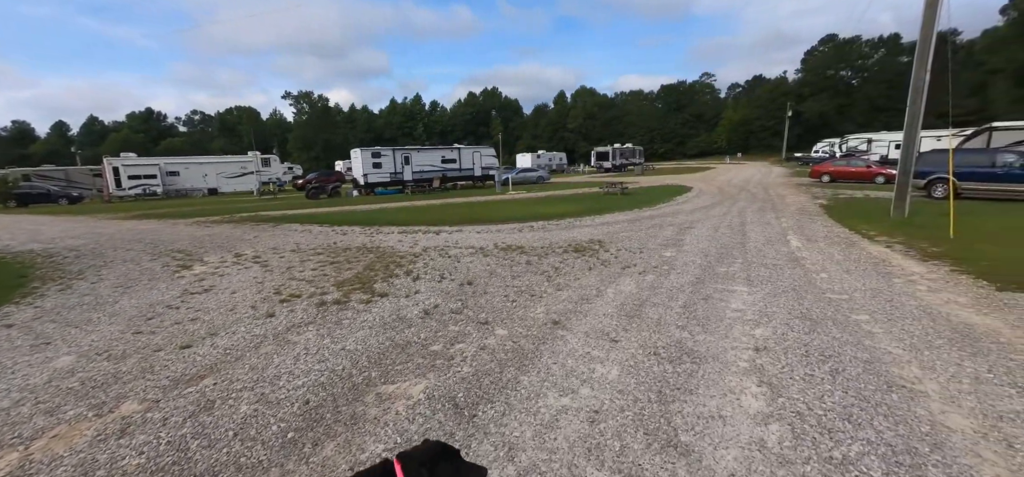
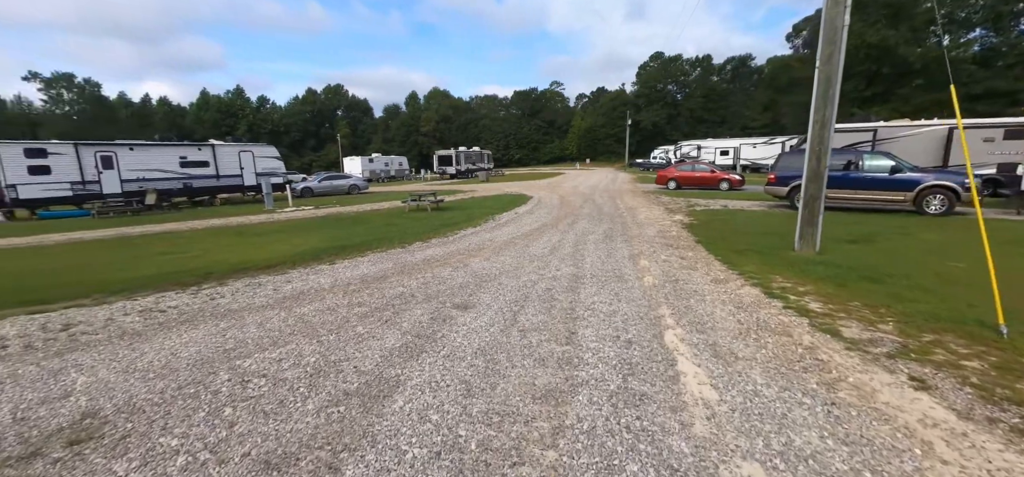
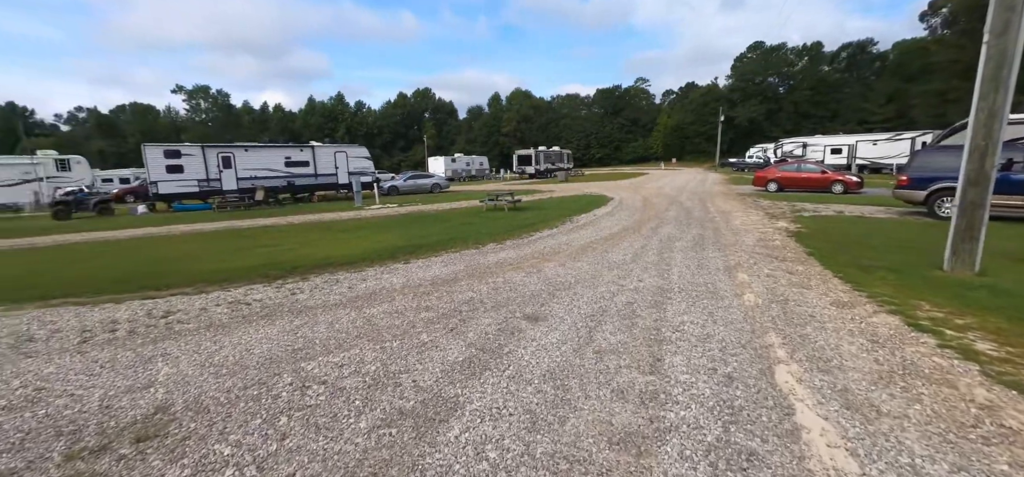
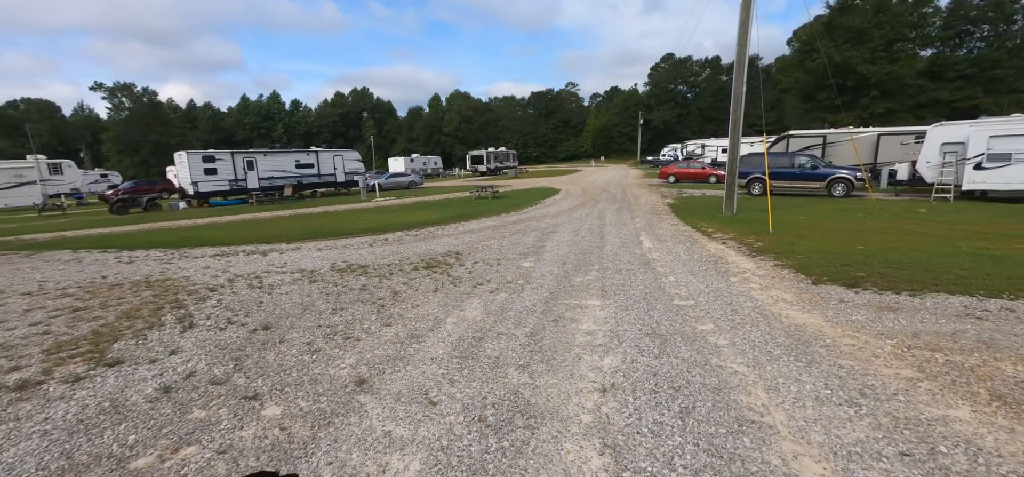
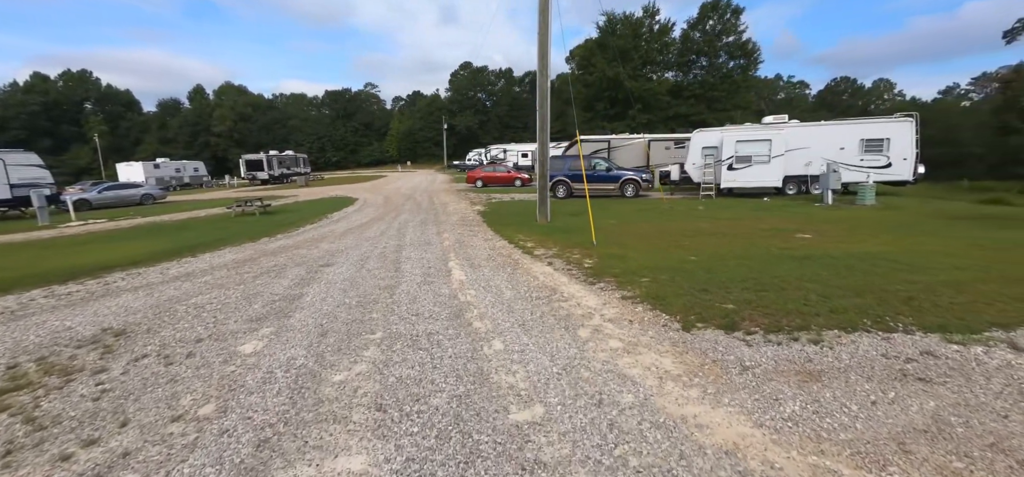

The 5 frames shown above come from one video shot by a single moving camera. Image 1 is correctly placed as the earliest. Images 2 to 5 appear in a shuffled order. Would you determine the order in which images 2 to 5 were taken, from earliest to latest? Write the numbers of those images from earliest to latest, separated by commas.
4, 5, 2, 3
